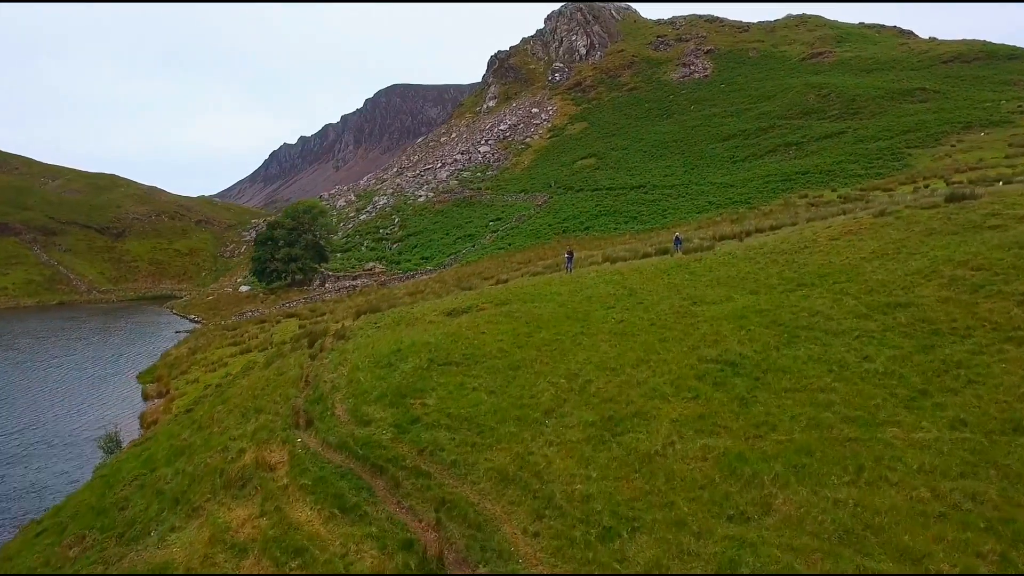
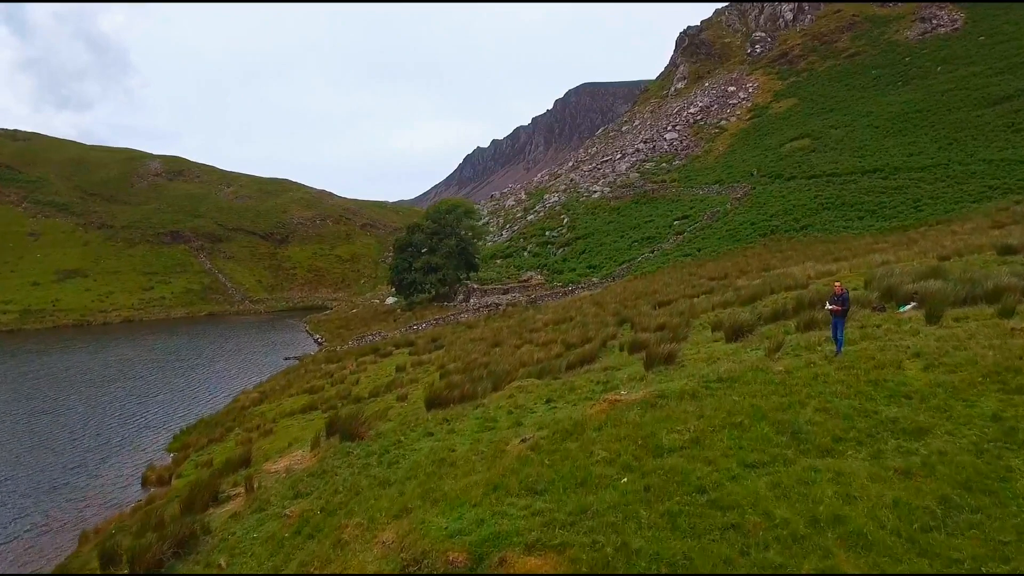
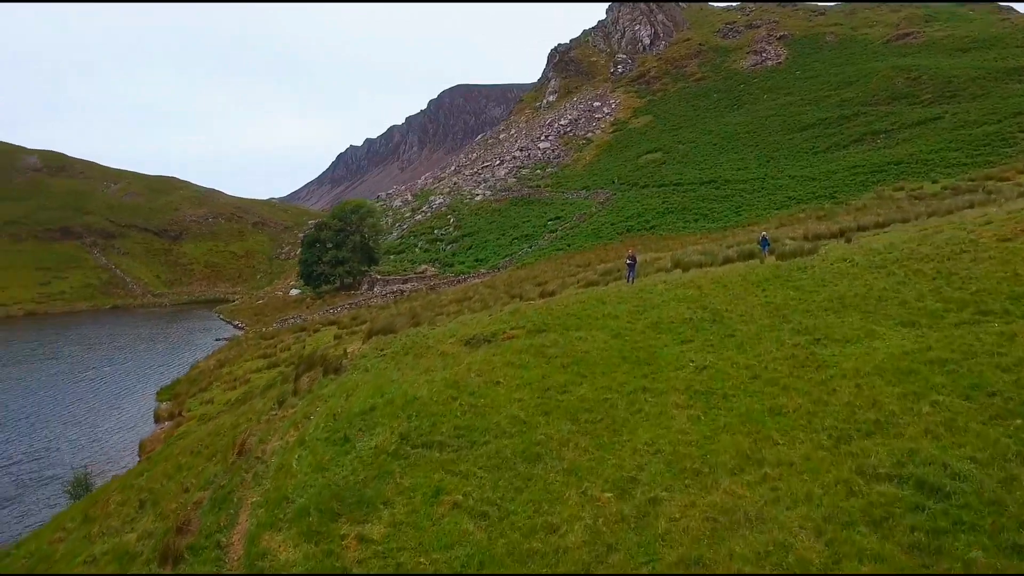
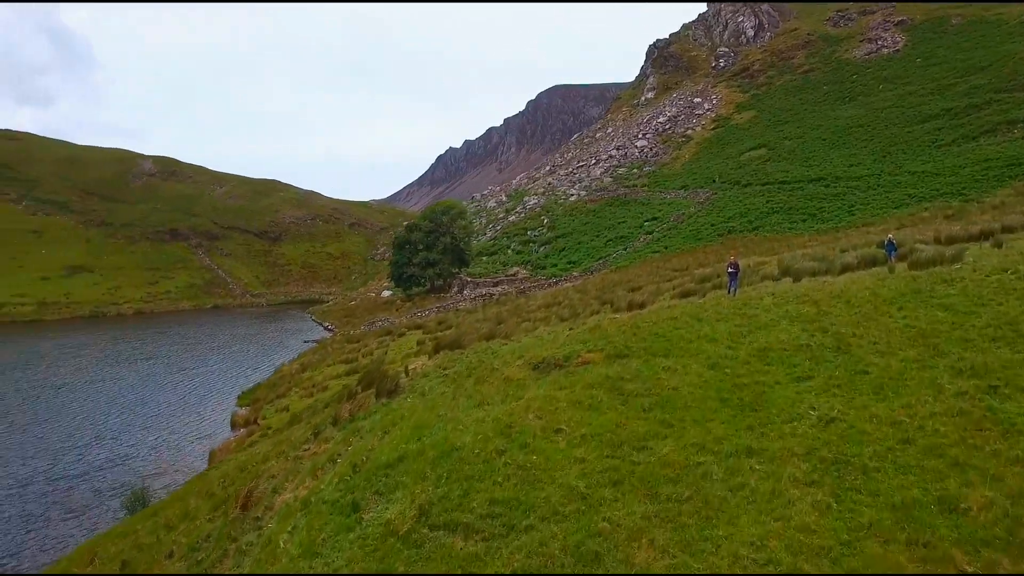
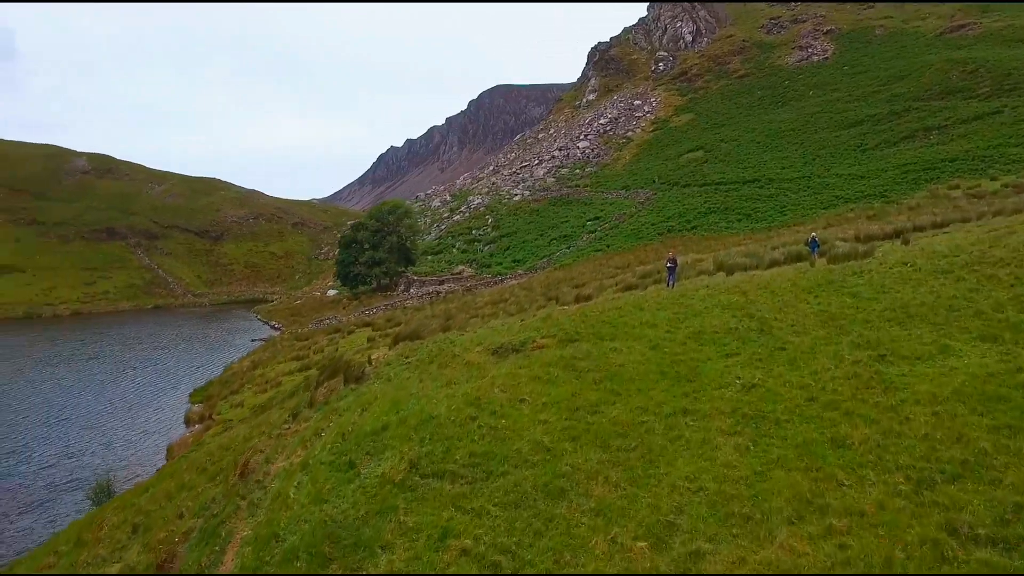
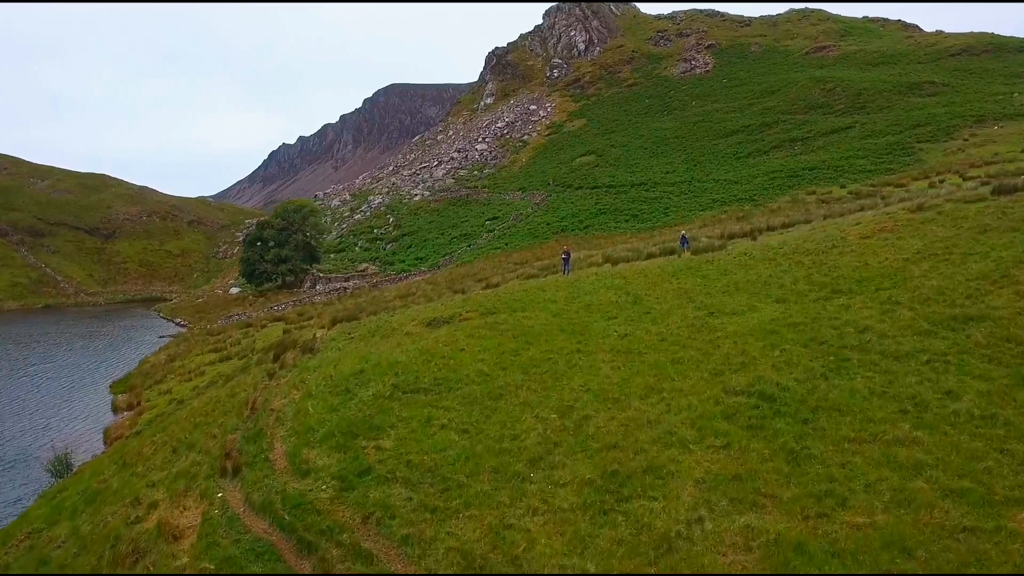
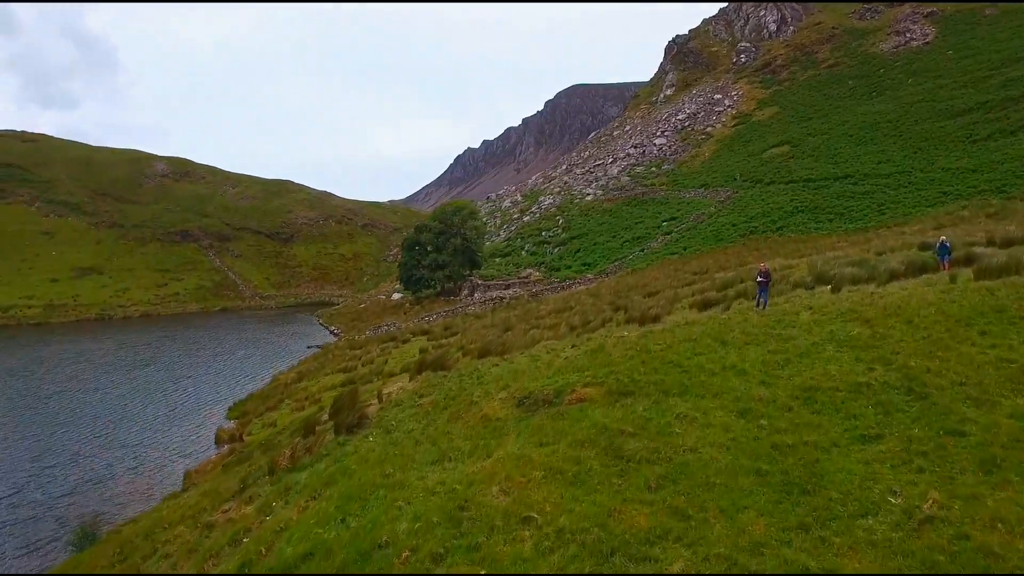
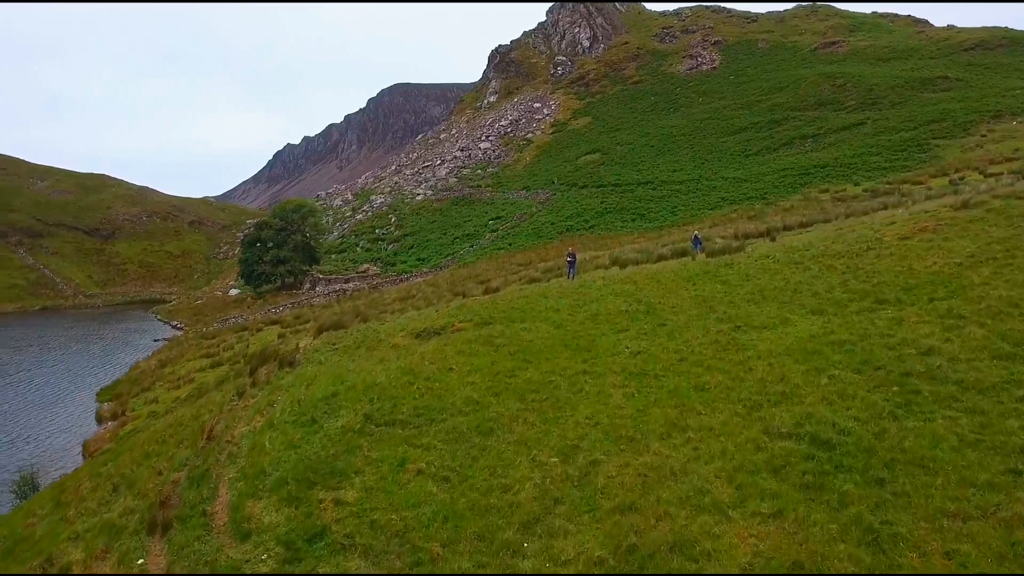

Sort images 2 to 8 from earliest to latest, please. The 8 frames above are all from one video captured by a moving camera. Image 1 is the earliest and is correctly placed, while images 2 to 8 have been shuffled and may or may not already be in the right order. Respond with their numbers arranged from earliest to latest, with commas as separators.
6, 8, 3, 5, 4, 7, 2
